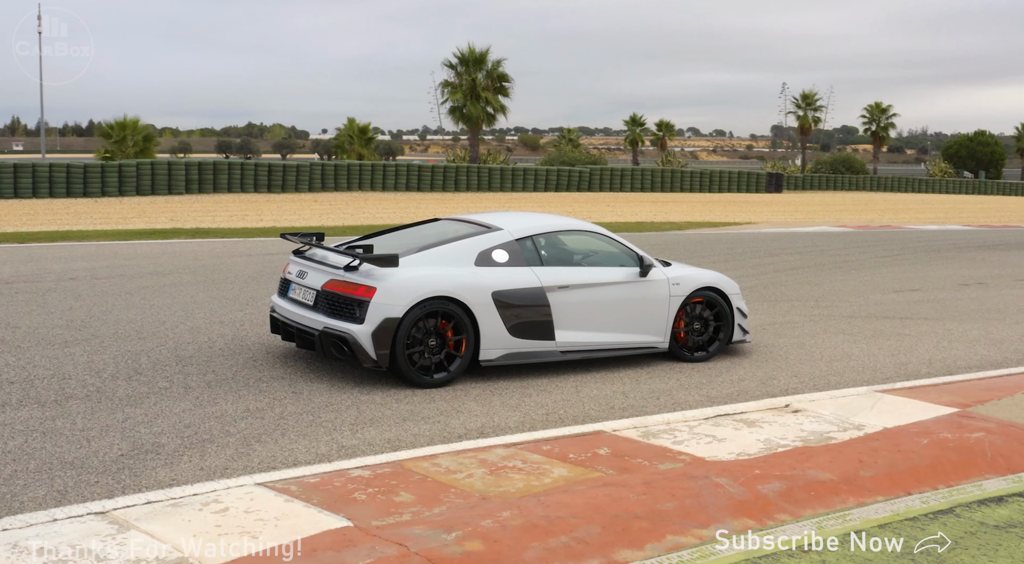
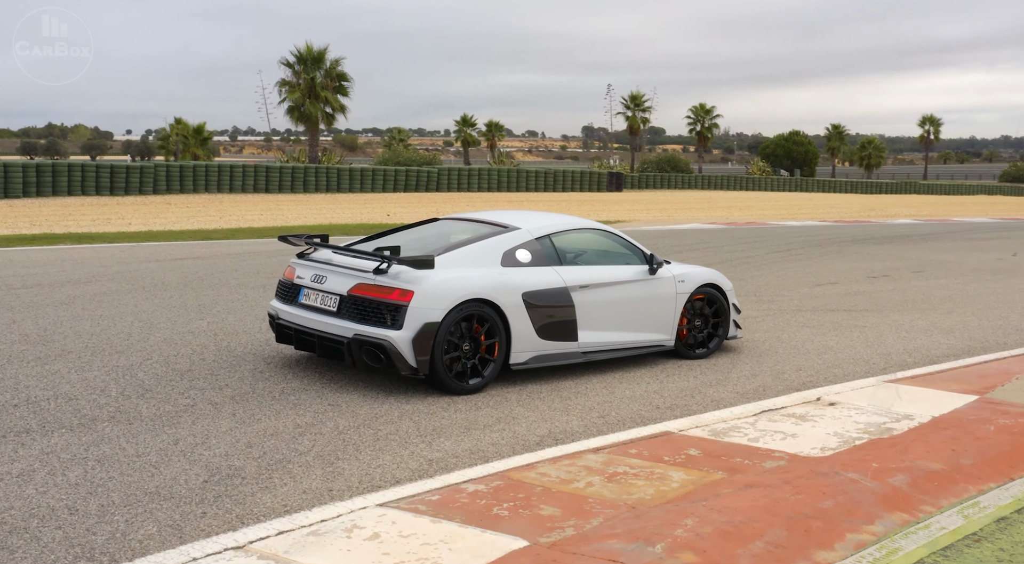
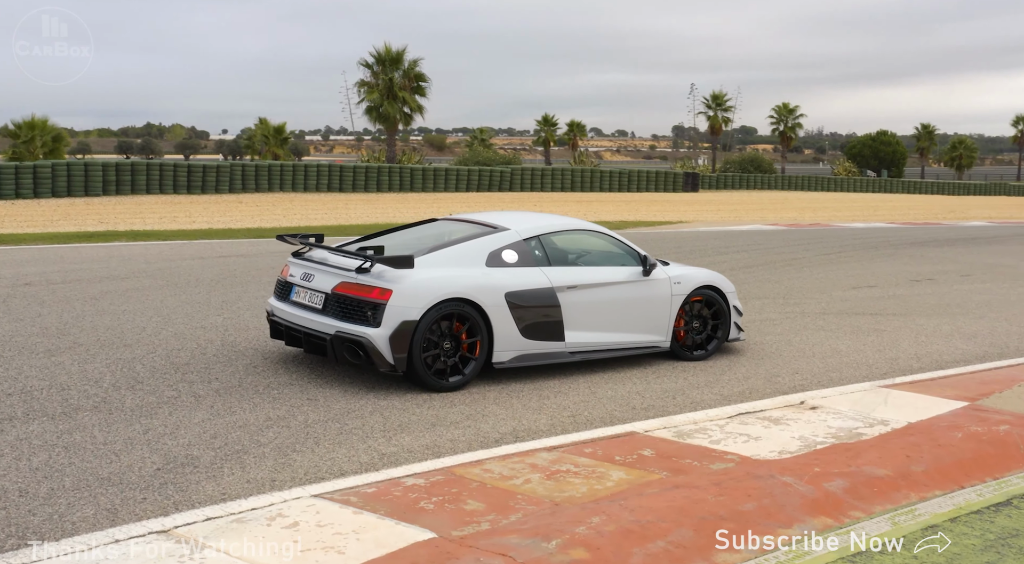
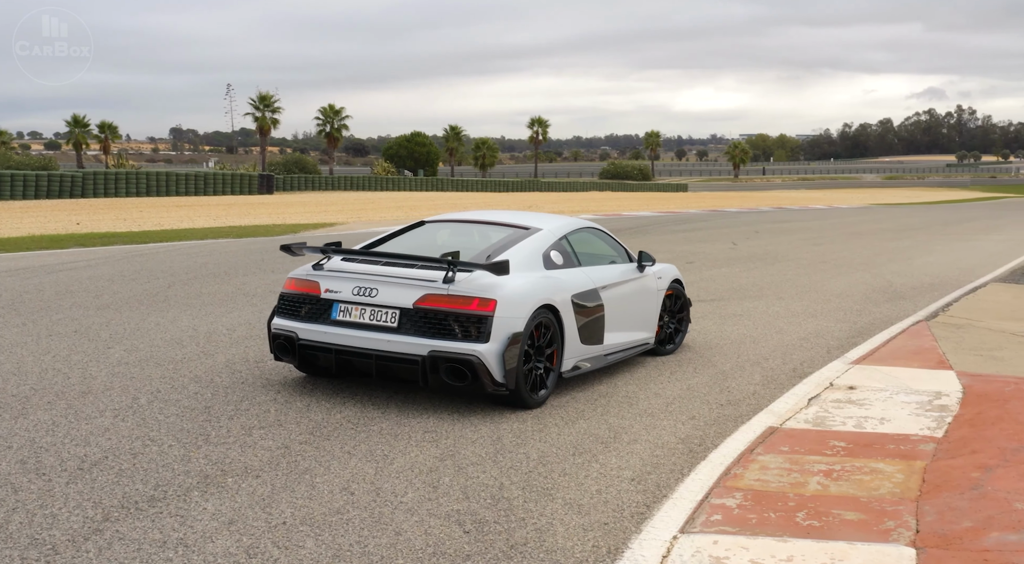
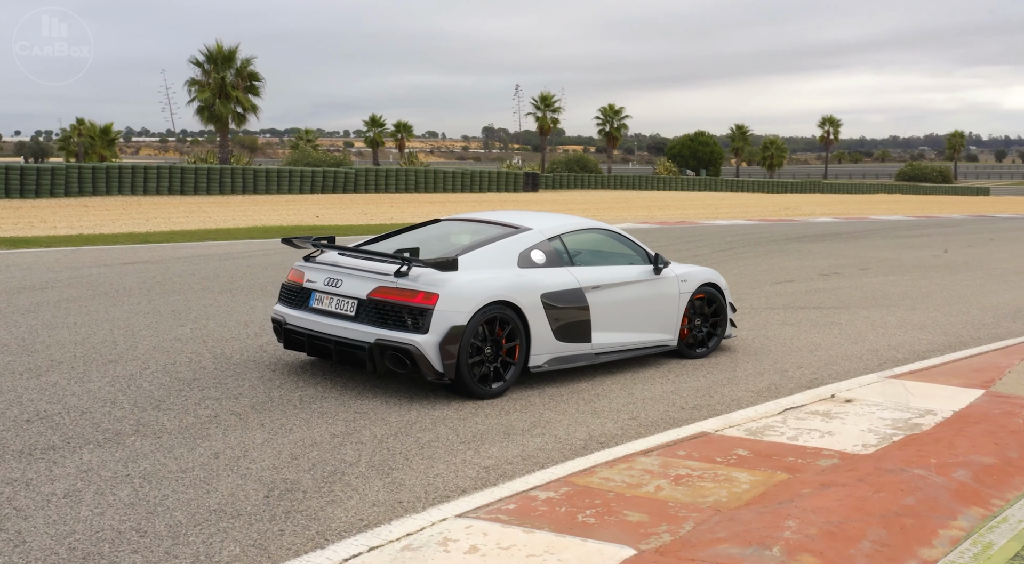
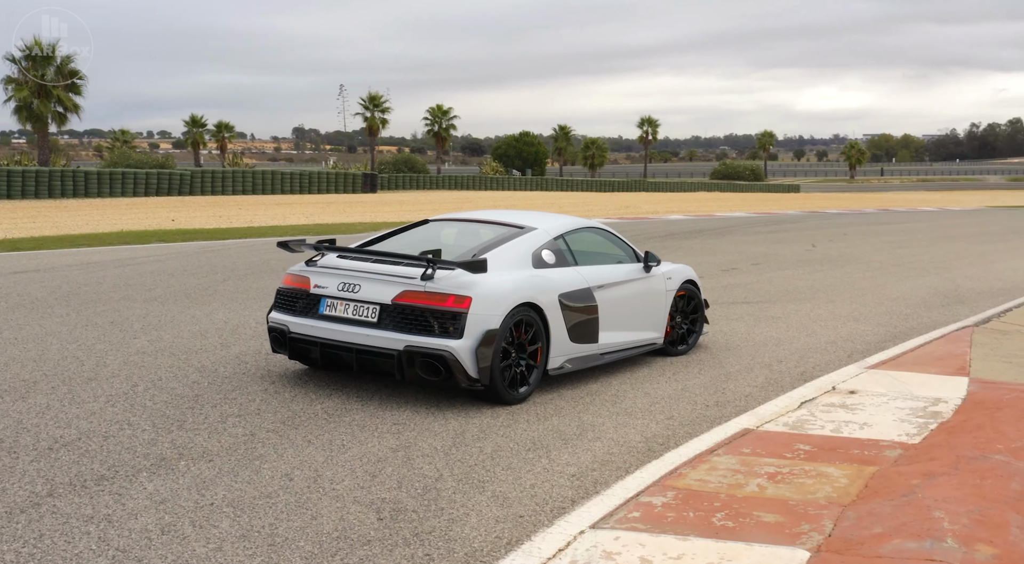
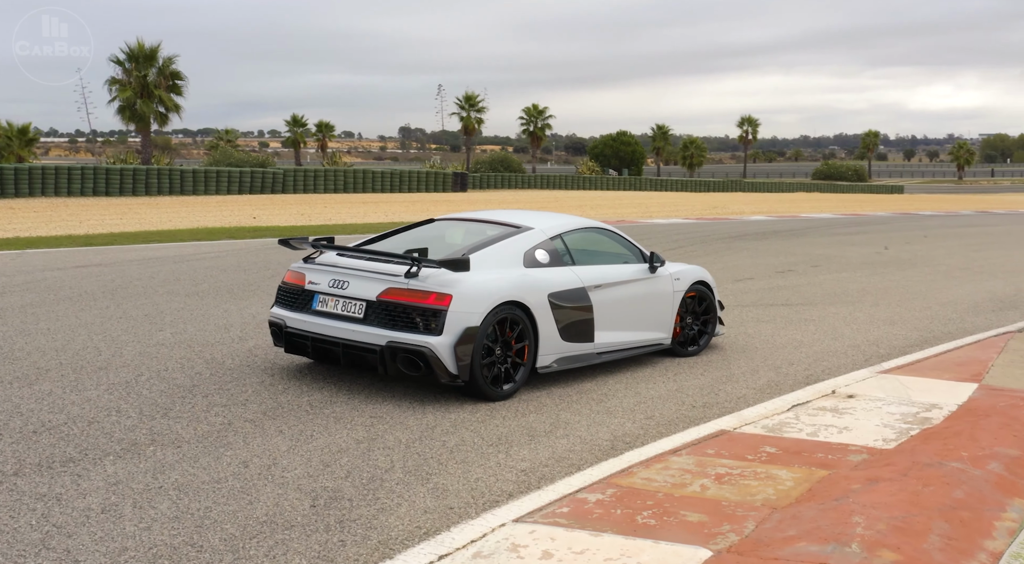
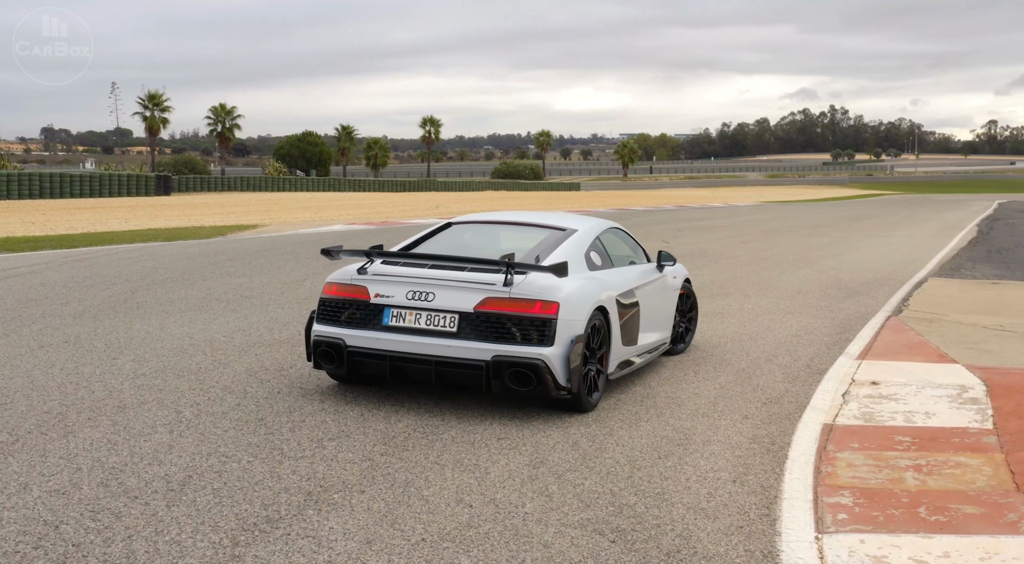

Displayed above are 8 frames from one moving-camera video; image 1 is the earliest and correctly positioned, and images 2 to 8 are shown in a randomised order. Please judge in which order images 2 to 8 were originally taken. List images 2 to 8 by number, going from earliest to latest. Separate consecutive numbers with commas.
3, 2, 5, 7, 6, 4, 8
